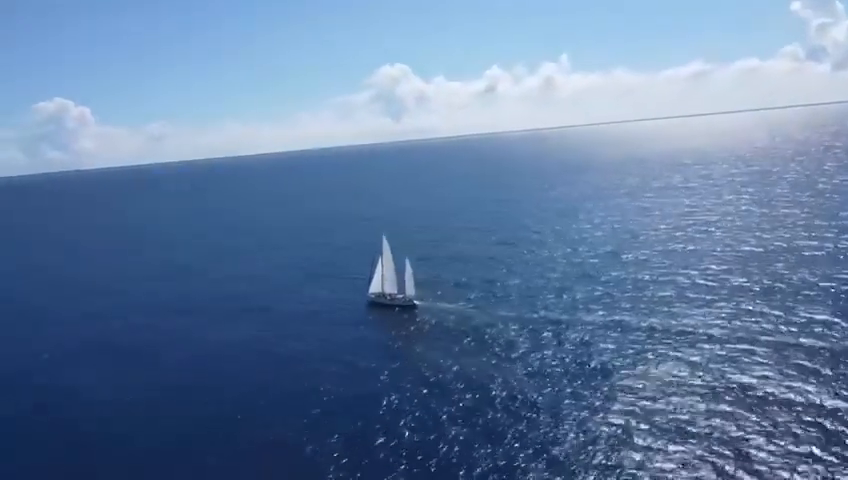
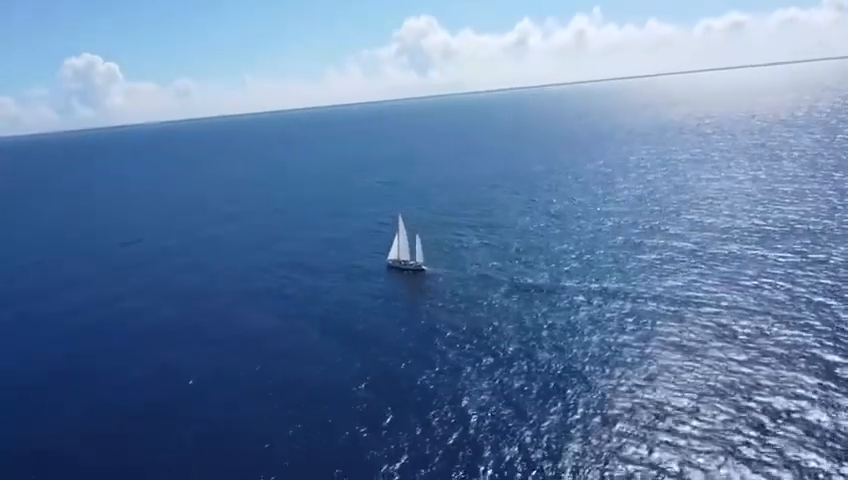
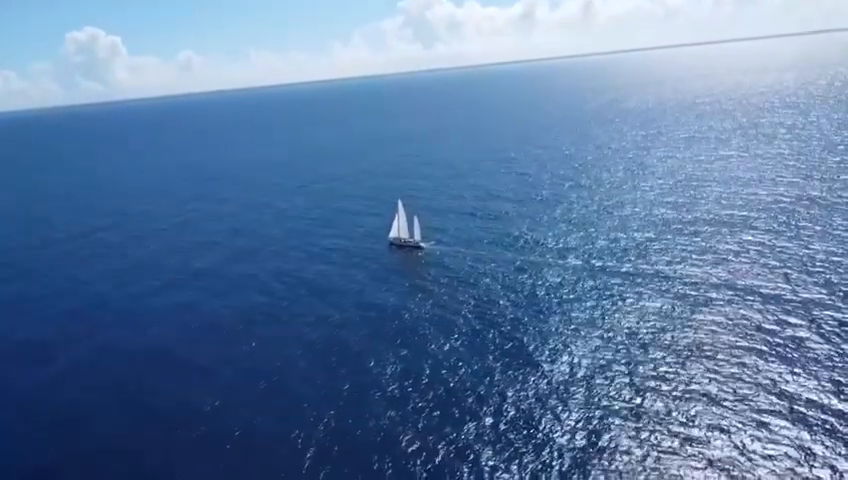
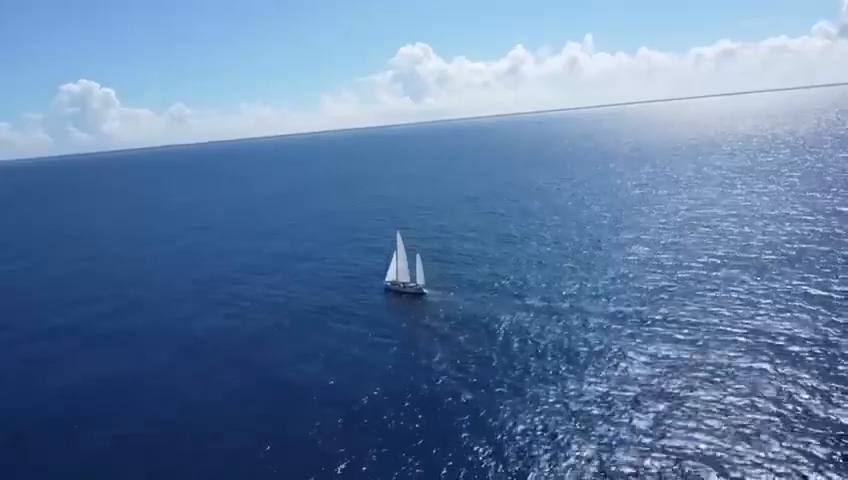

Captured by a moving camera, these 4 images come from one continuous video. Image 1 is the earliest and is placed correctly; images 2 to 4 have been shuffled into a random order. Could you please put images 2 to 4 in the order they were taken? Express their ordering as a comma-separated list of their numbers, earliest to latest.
4, 2, 3
